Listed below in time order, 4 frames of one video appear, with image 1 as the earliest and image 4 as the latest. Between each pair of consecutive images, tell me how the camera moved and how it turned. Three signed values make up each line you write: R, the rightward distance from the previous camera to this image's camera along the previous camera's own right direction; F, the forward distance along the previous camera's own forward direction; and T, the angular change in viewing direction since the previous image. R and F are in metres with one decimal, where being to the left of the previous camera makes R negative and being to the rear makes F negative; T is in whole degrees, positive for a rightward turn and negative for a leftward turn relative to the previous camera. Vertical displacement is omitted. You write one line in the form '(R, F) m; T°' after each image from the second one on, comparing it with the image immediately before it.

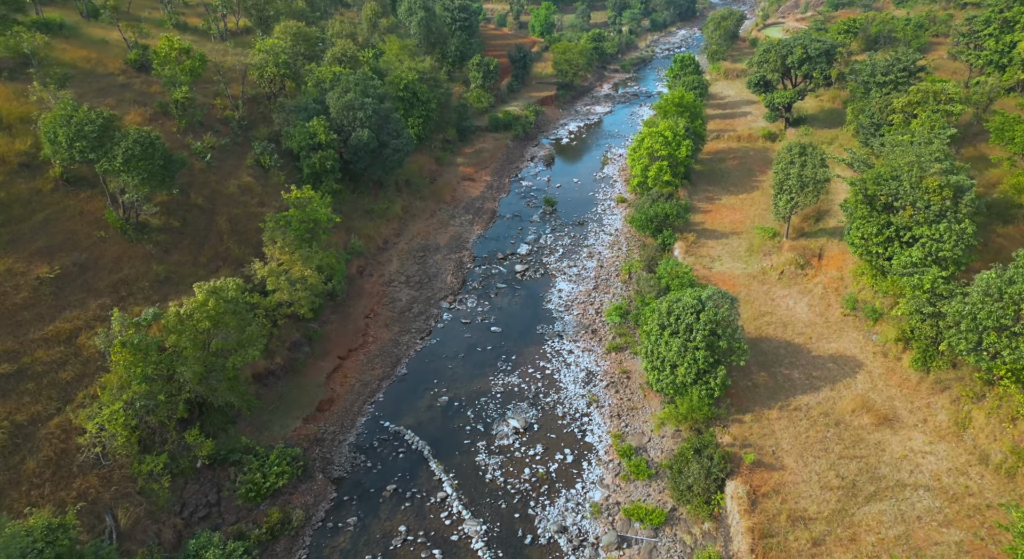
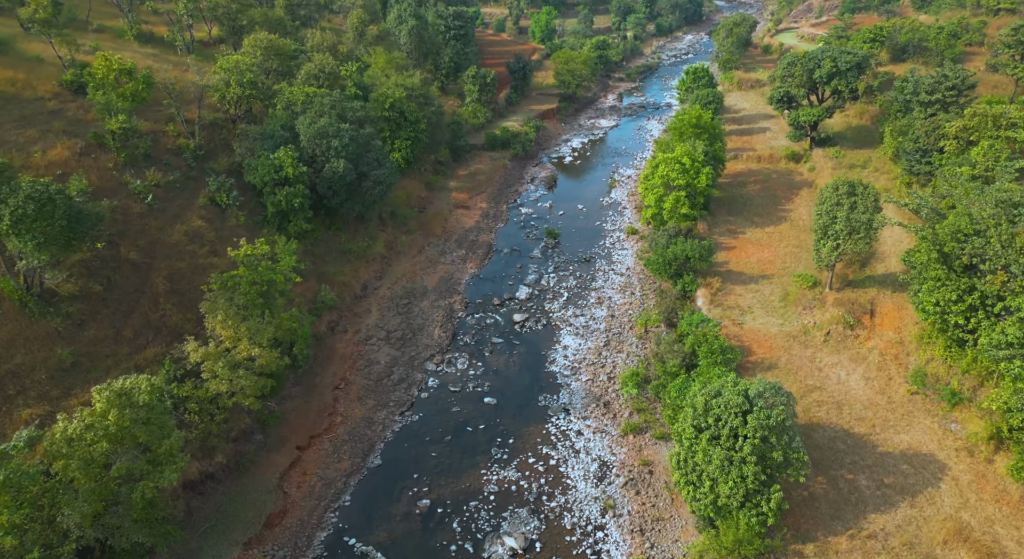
(+0.2, +6.1) m; 0°
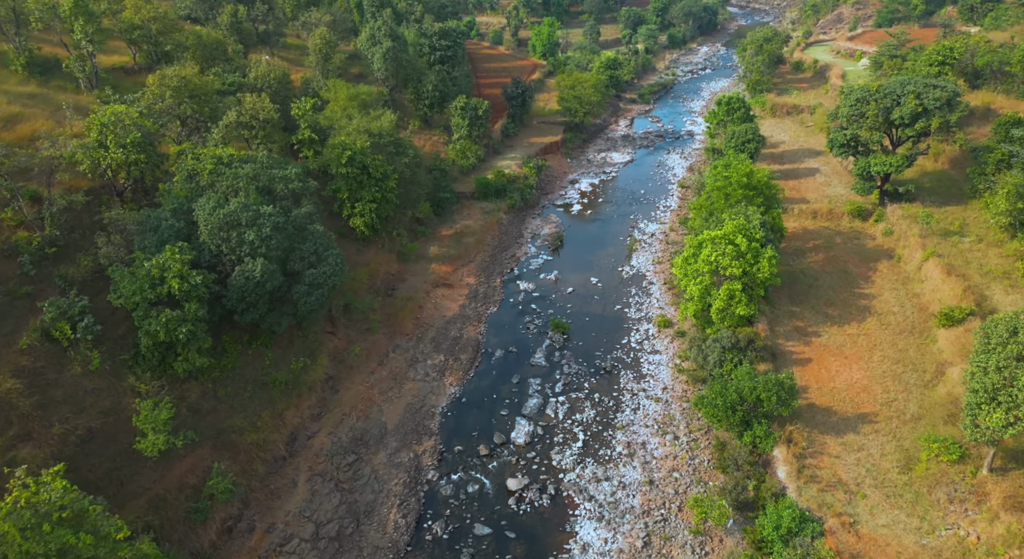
(+0.3, +12.4) m; 0°
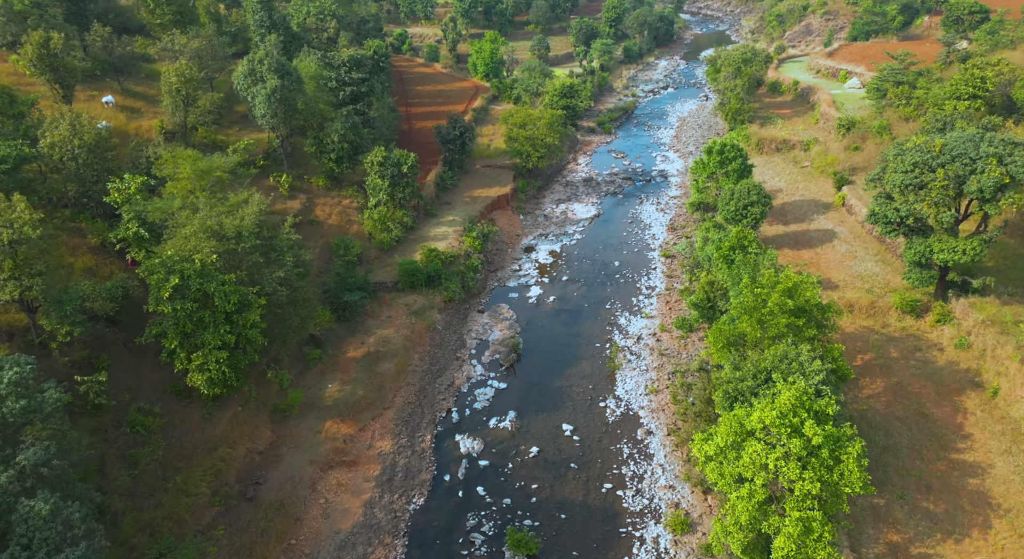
(+1.0, +14.4) m; +4°
